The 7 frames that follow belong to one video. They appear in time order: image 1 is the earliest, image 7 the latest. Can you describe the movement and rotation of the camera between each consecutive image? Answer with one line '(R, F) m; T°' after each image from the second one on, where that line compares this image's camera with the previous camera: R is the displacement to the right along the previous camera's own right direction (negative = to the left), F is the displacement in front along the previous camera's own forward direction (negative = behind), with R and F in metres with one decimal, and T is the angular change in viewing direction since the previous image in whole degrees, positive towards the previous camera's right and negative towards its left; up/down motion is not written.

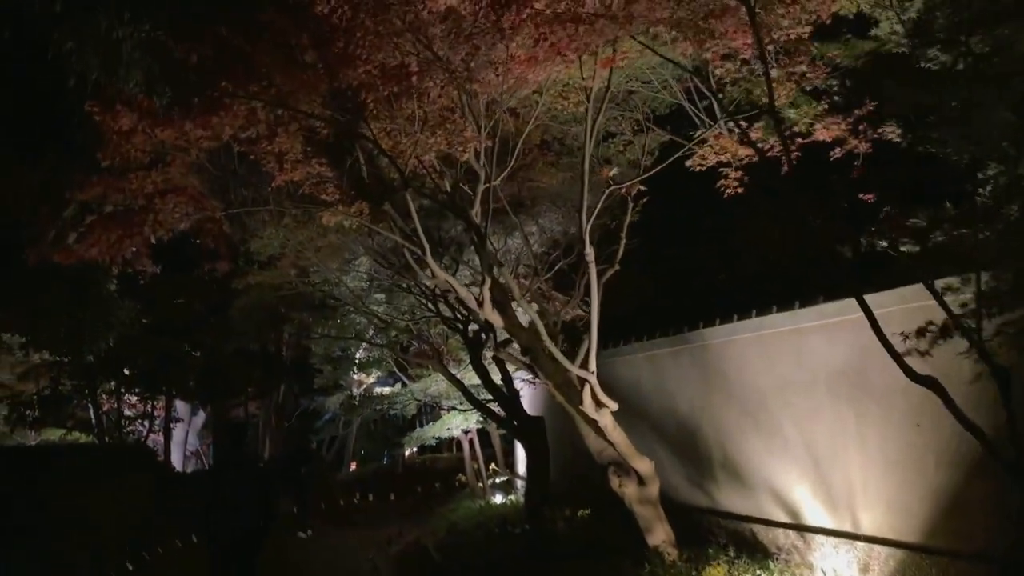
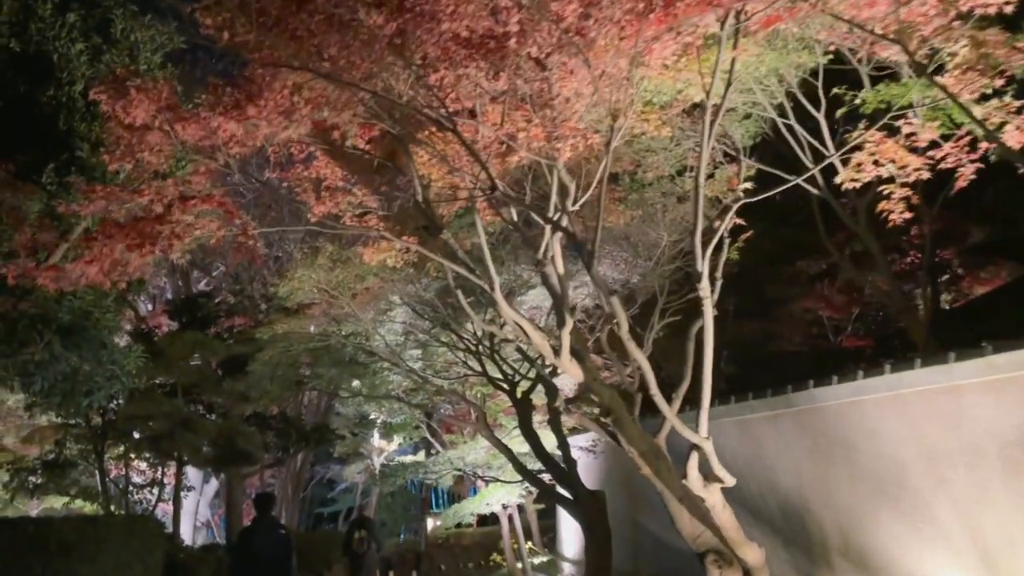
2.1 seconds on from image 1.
(-0.6, +1.5) m; -1°
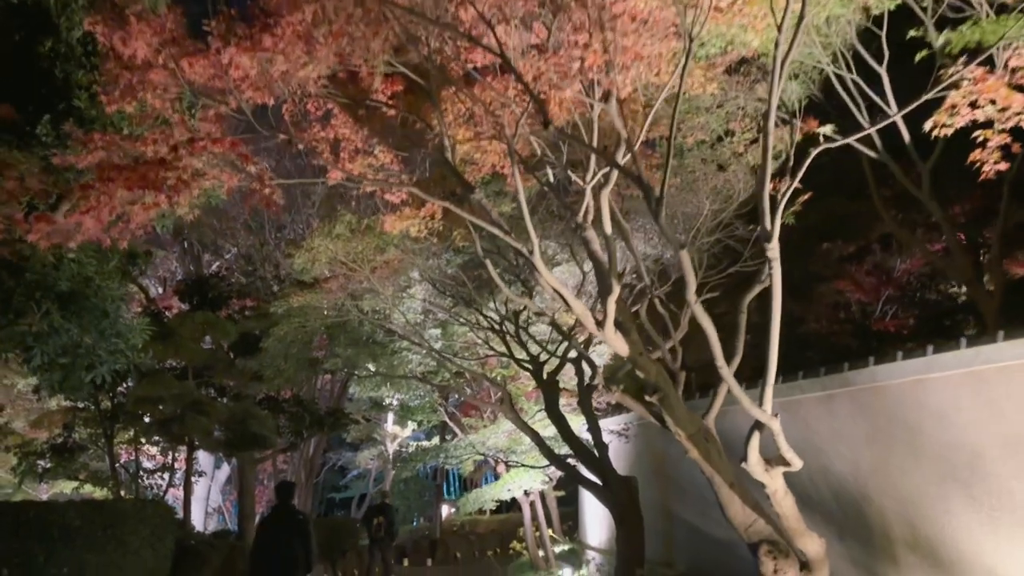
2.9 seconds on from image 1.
(-0.2, +0.6) m; -1°
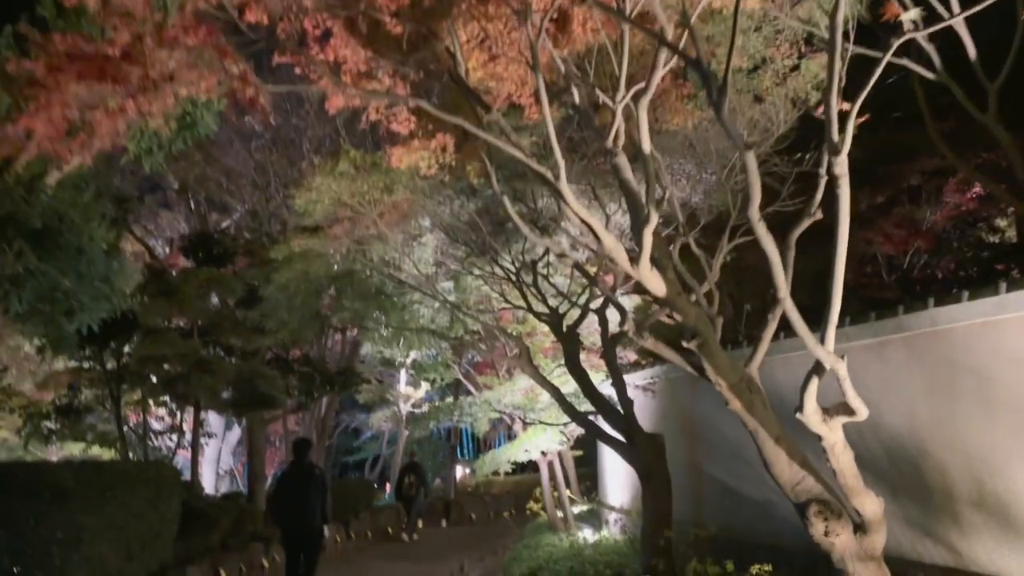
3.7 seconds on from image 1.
(-0.1, +0.7) m; -1°
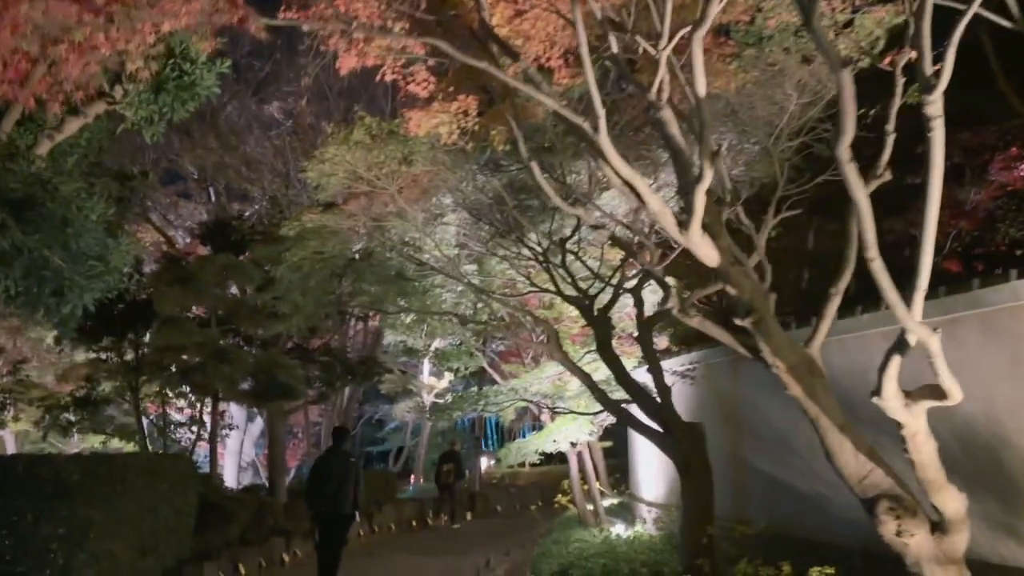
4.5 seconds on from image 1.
(-0.1, +0.7) m; -2°
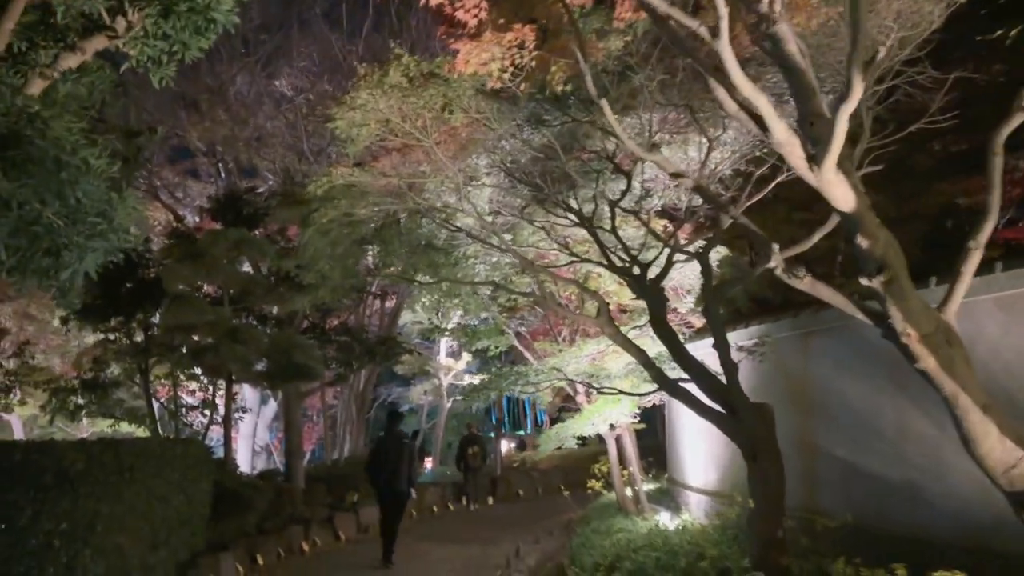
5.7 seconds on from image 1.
(-0.4, +0.9) m; 0°
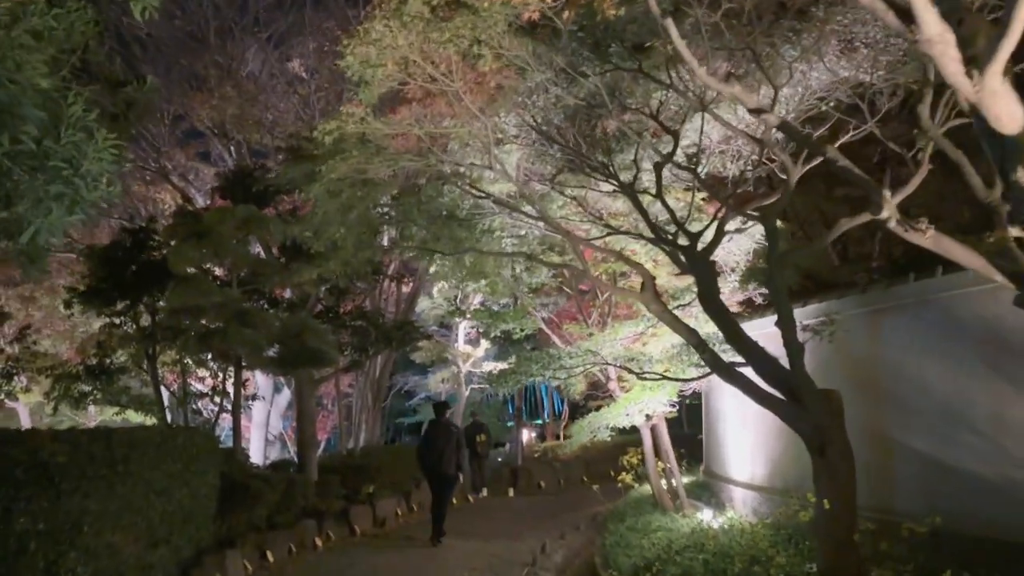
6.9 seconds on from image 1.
(-0.2, +1.0) m; -1°
